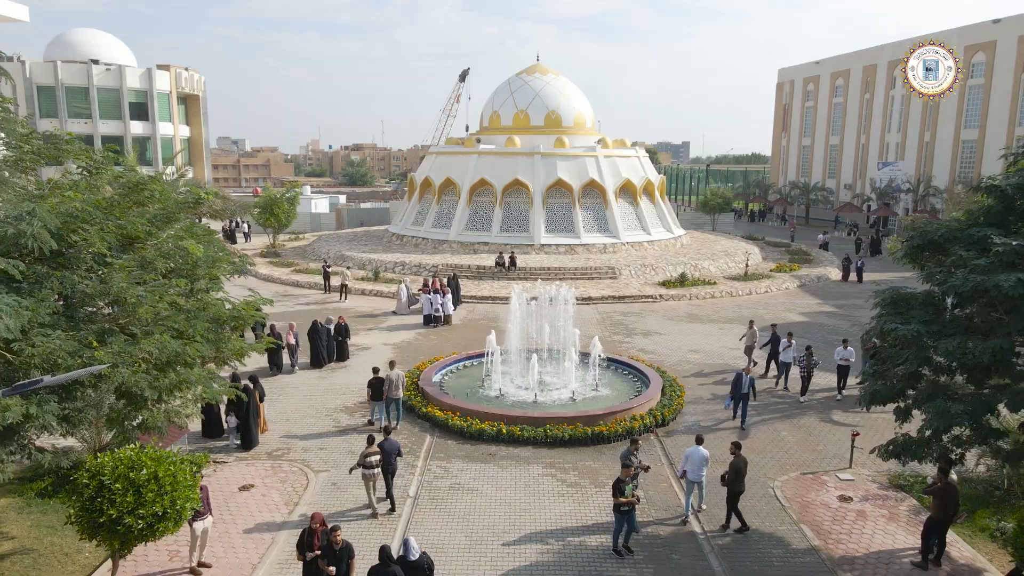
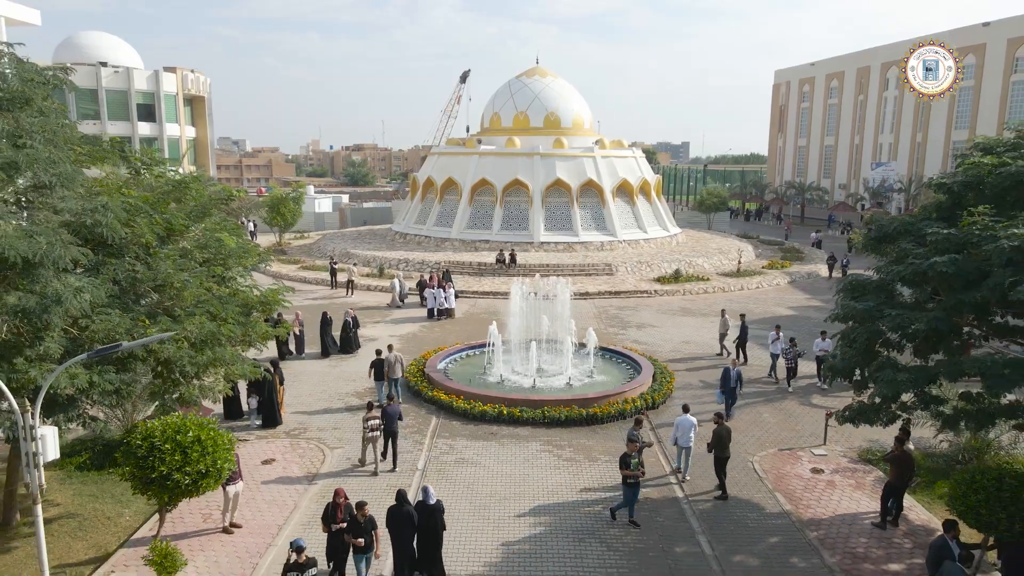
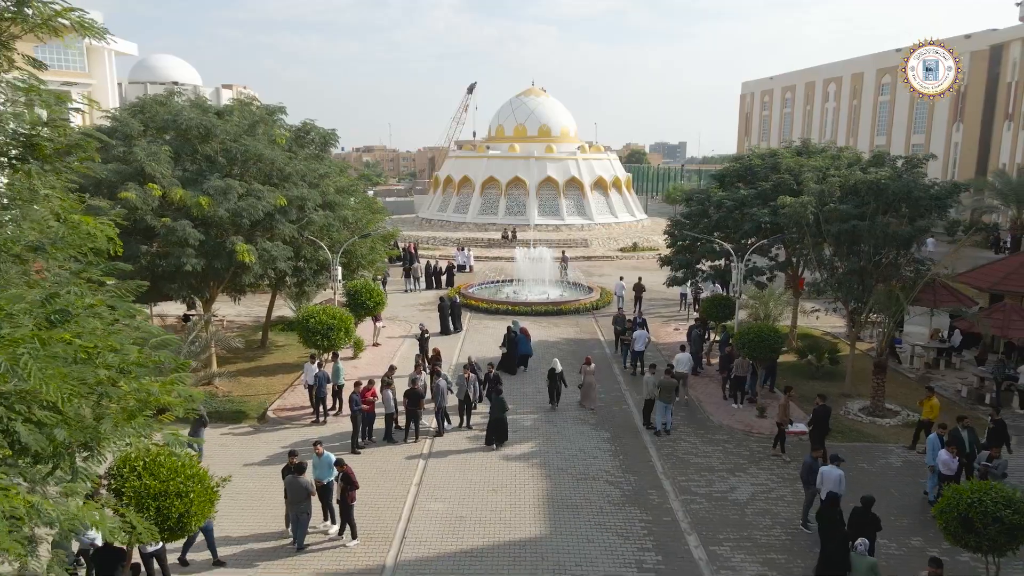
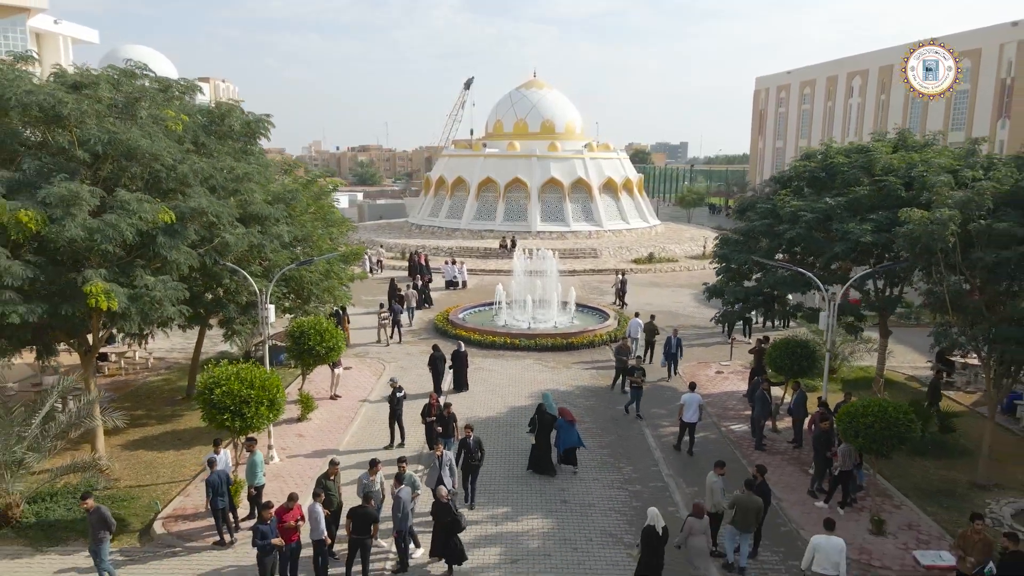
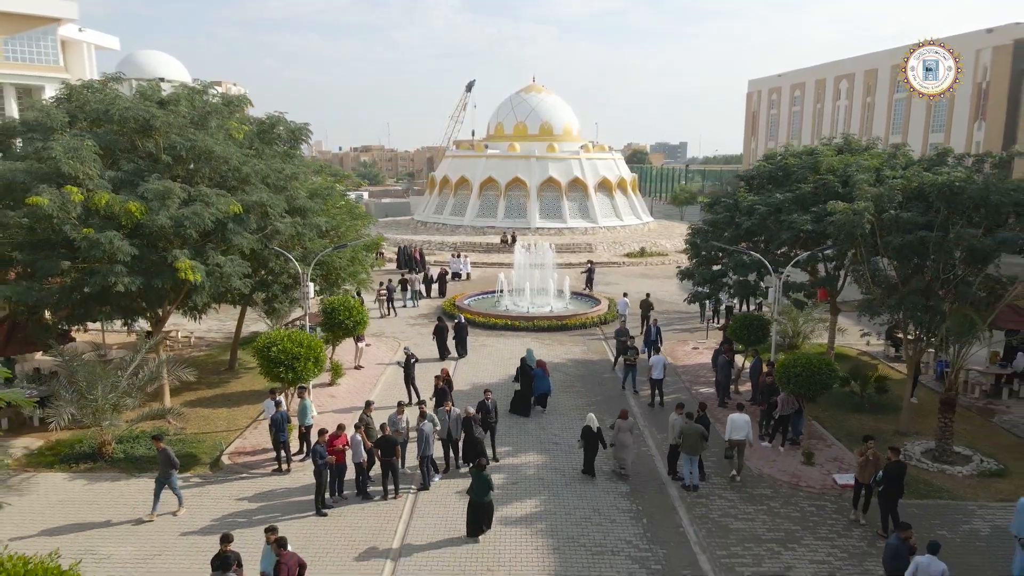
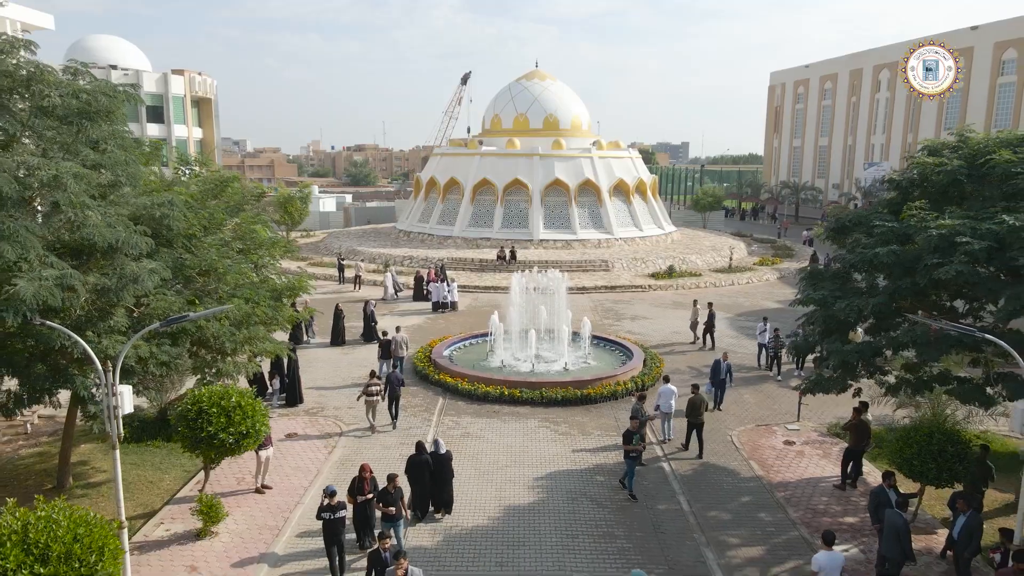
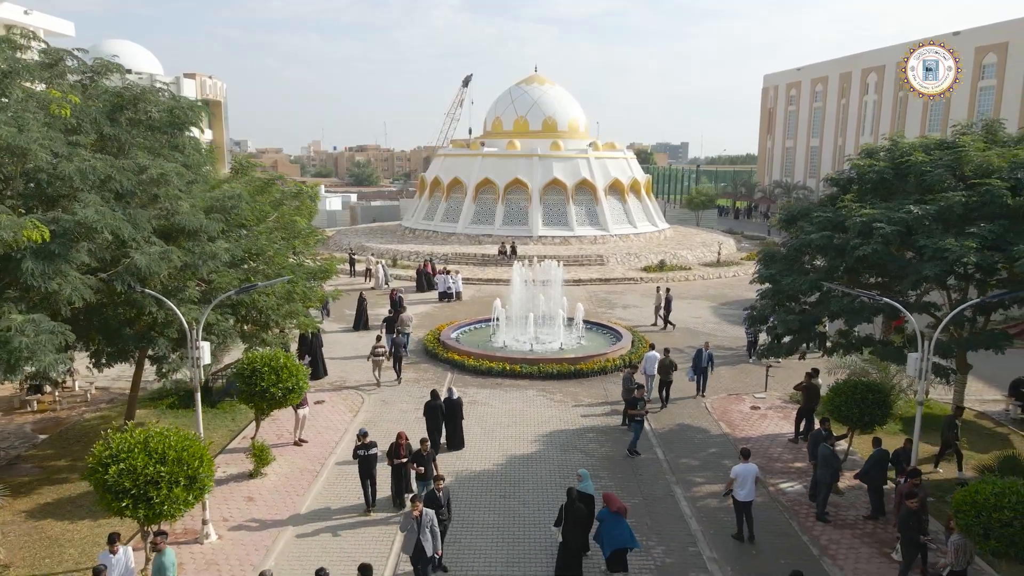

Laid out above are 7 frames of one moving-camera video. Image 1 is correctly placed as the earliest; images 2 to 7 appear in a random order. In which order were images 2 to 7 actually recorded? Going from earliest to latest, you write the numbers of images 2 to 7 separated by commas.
2, 6, 7, 4, 5, 3
